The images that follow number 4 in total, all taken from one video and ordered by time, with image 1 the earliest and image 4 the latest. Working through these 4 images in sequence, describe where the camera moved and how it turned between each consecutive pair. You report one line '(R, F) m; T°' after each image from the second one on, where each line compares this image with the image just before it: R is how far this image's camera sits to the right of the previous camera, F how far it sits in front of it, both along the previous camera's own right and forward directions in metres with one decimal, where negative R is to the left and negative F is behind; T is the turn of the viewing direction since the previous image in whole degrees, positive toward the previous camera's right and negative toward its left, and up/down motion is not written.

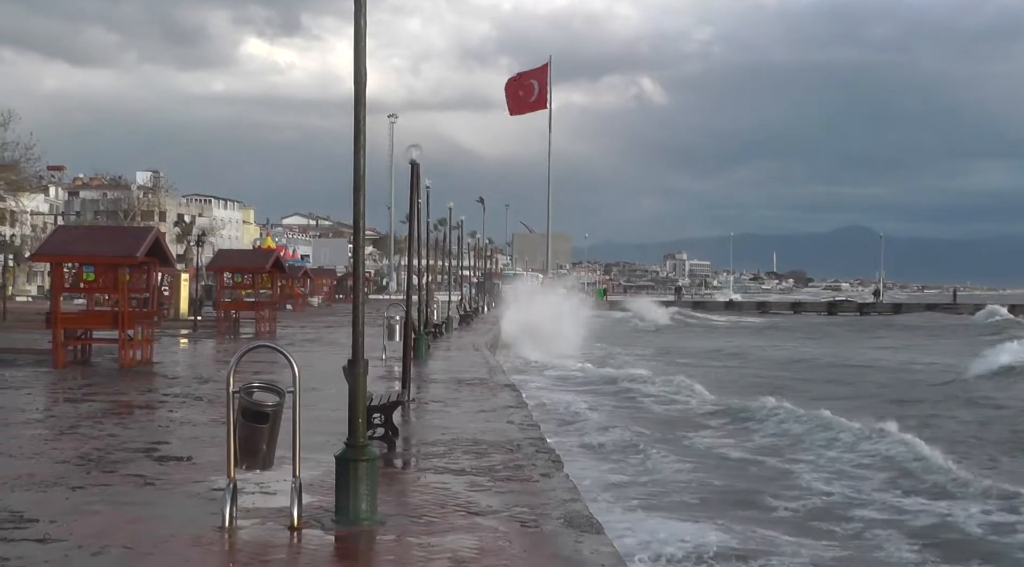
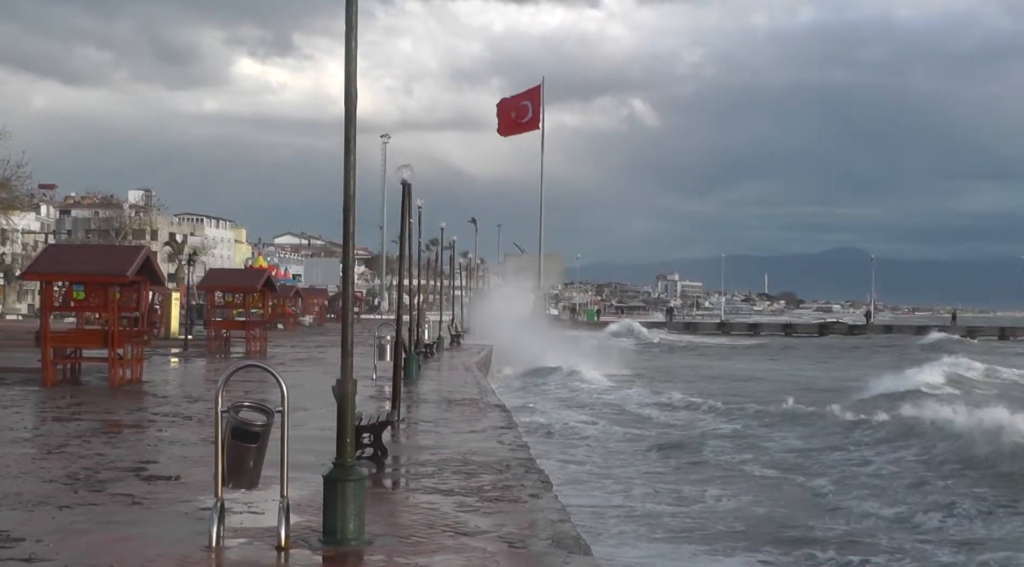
(+0.1, 0.0) m; 0°
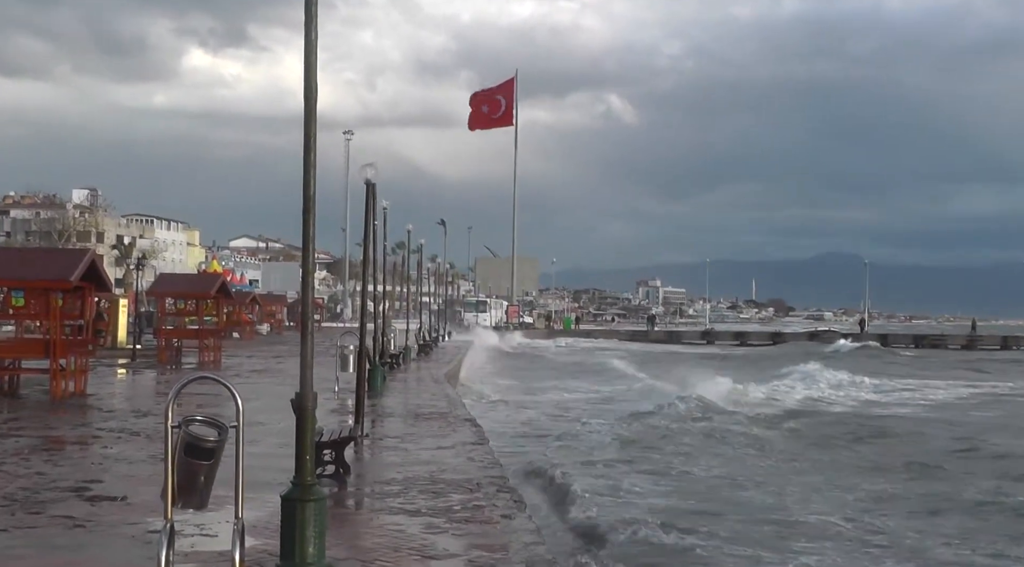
(0.0, +1.0) m; +1°
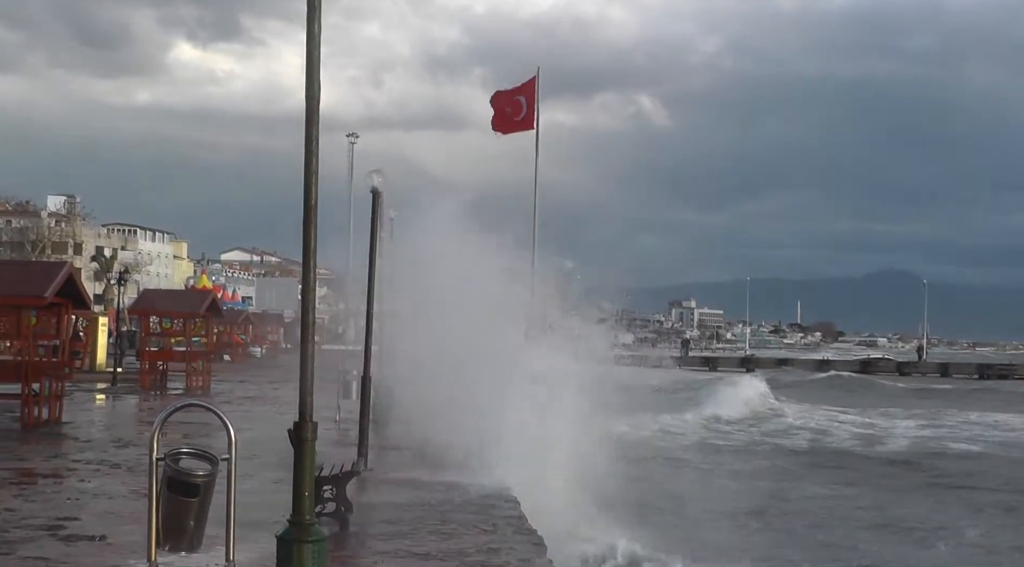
(-0.3, +1.4) m; 0°
